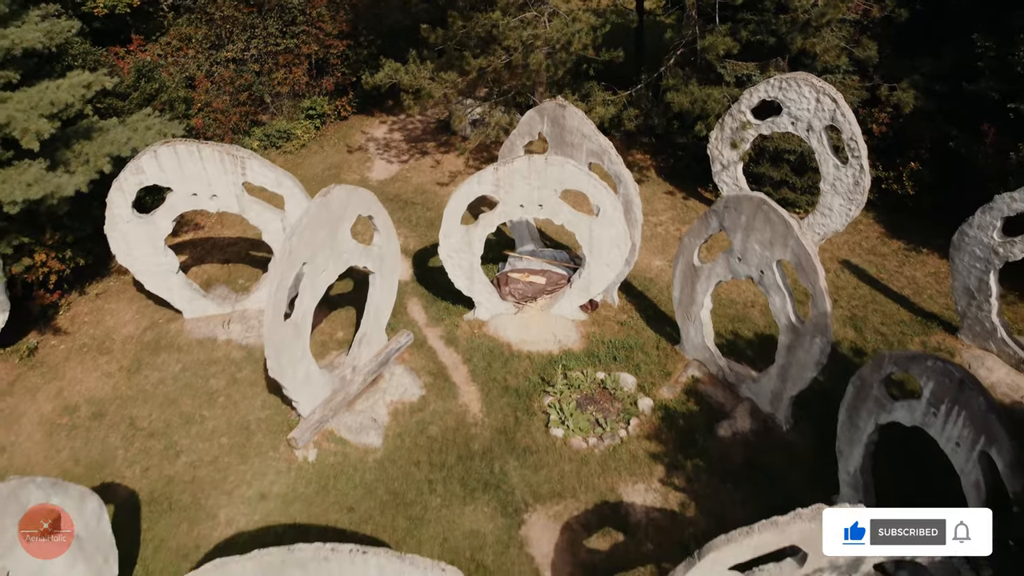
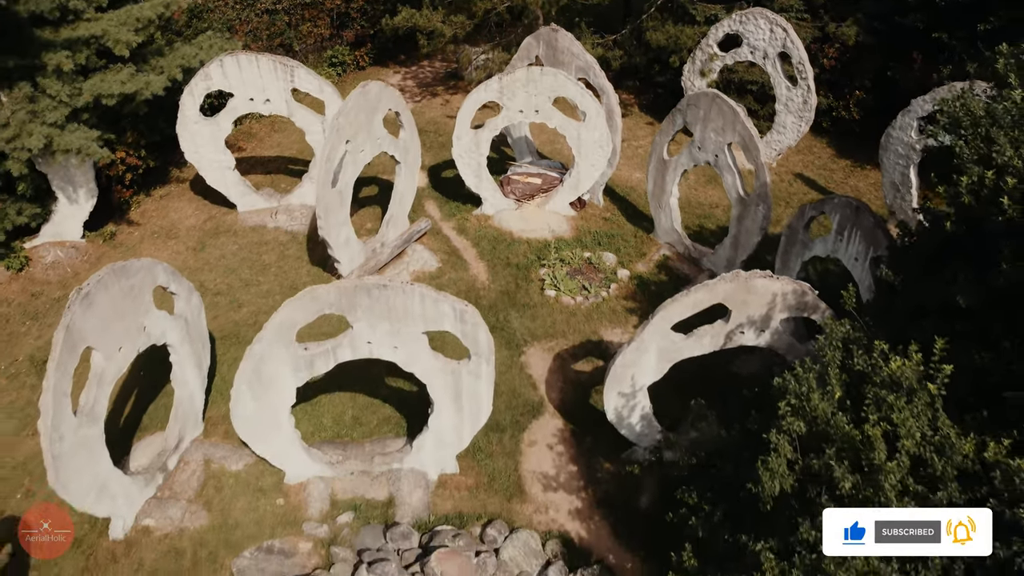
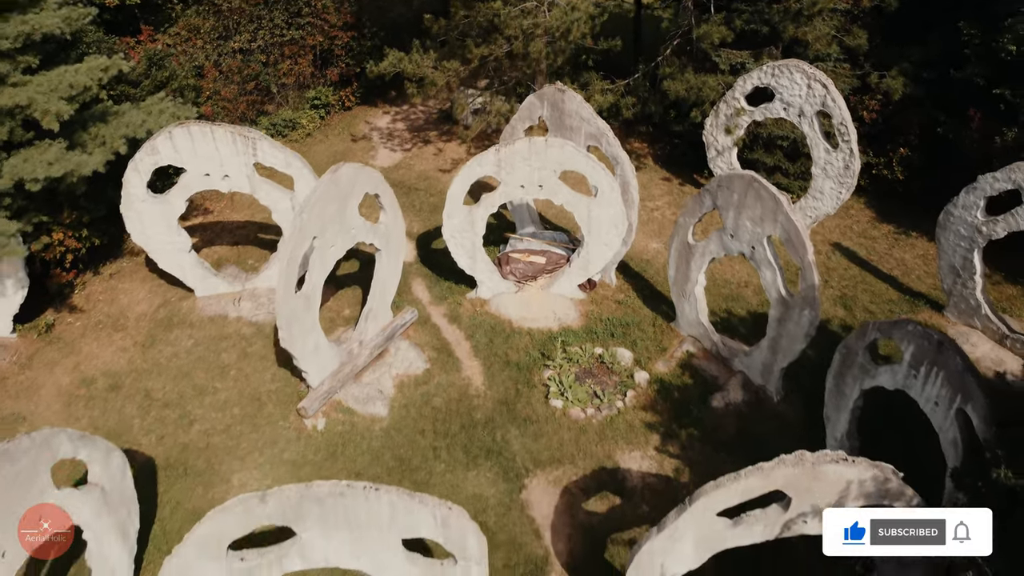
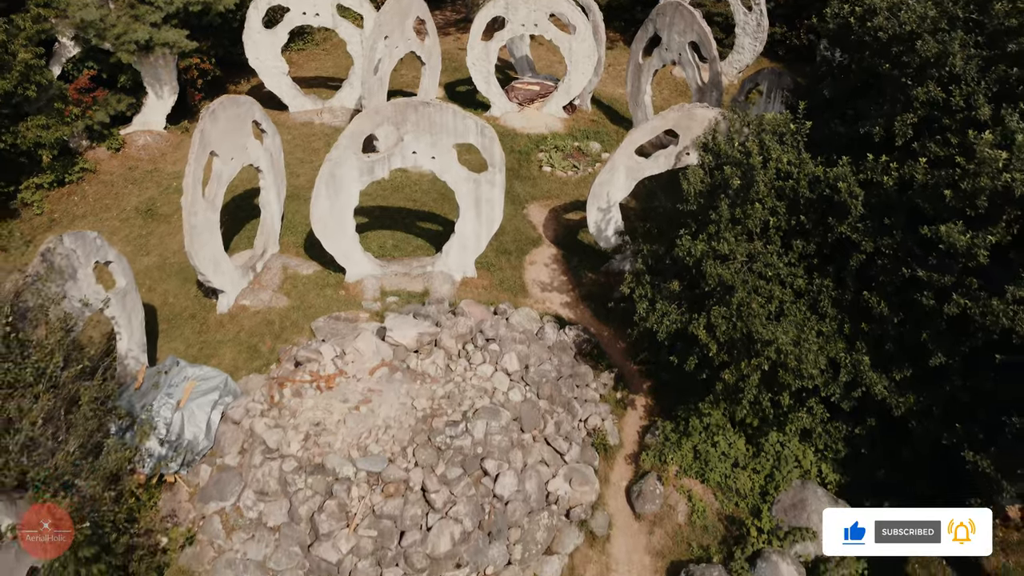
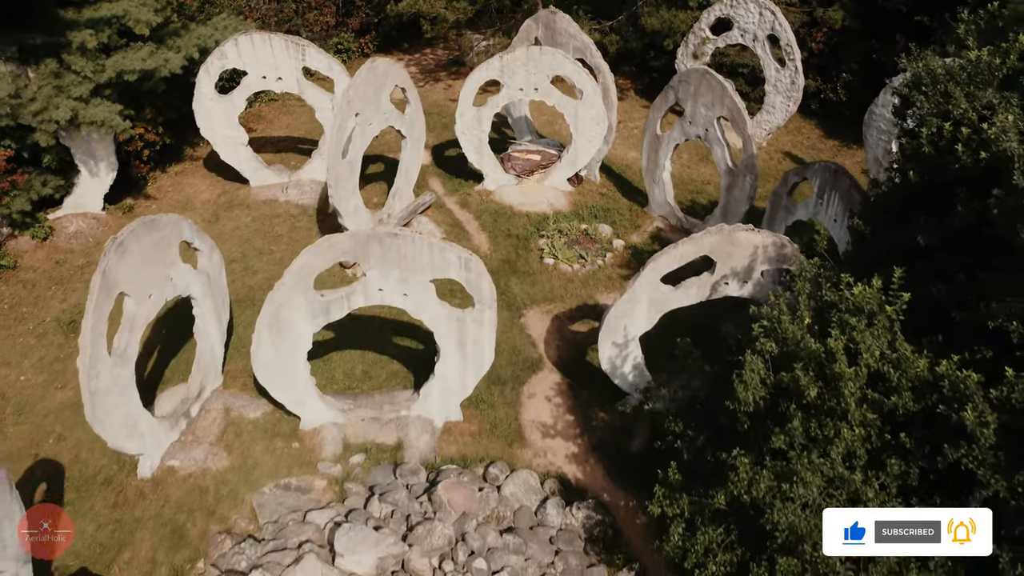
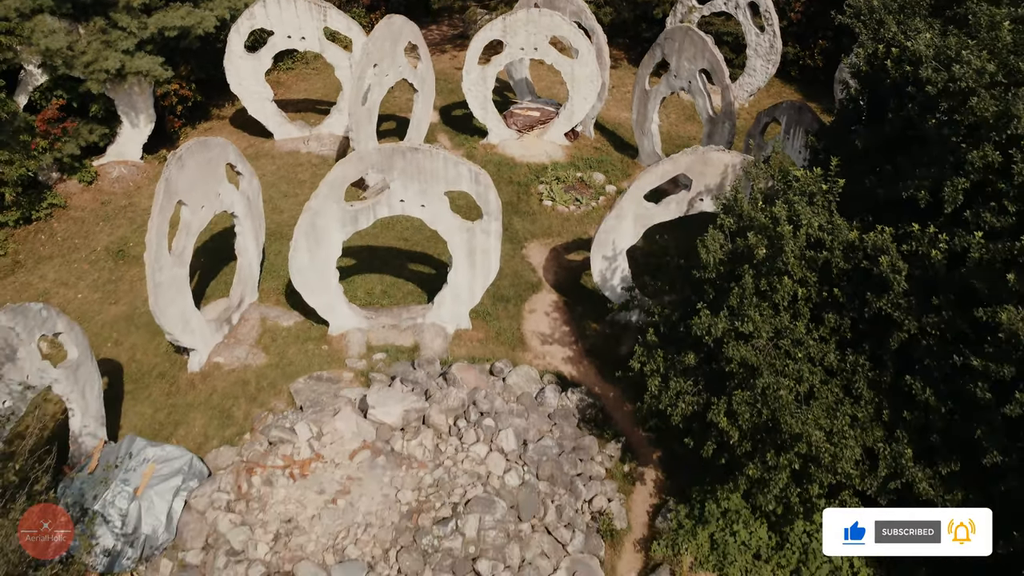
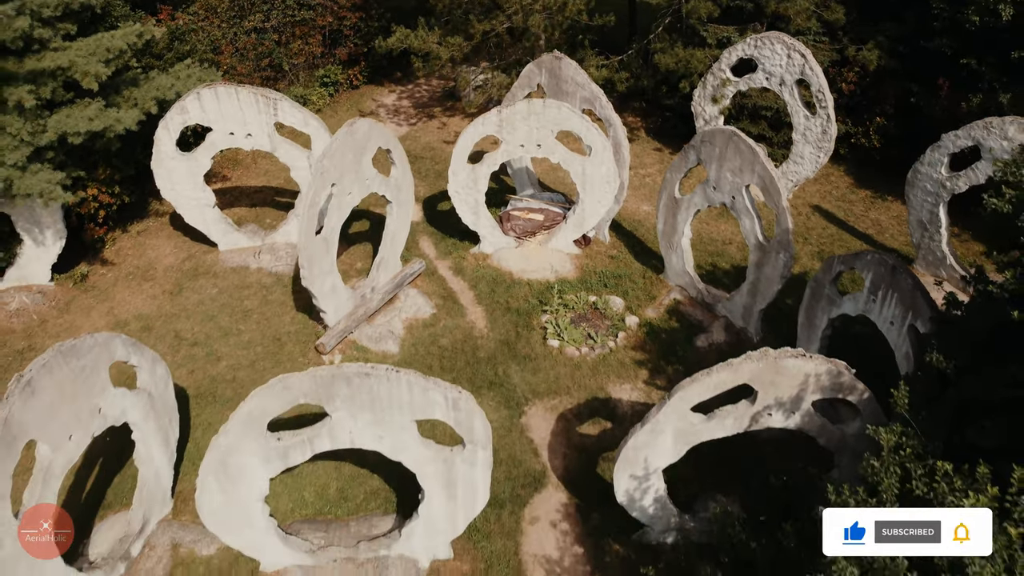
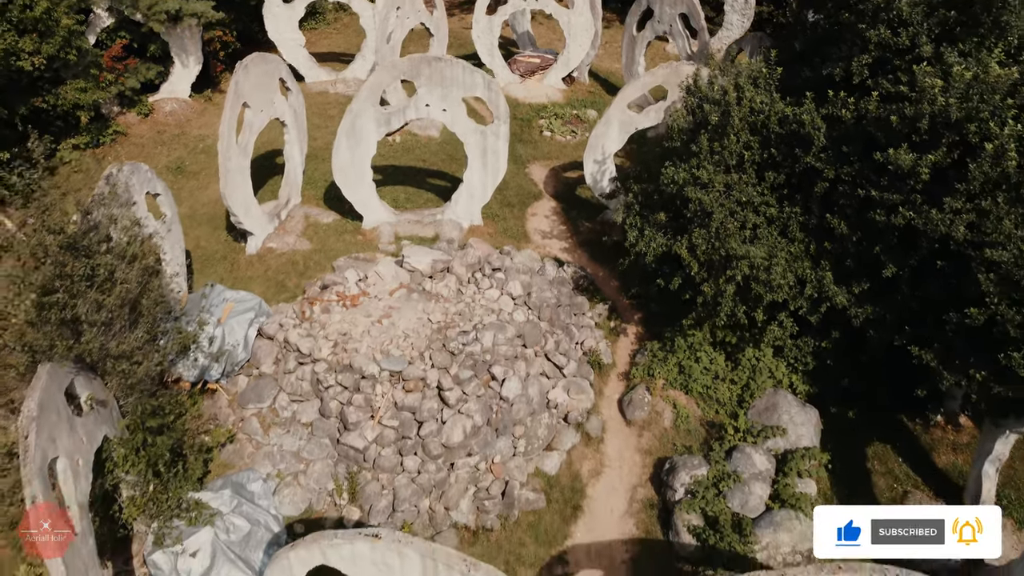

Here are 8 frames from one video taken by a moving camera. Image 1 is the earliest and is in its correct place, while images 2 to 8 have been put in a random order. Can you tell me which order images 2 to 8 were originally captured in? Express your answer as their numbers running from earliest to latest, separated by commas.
3, 7, 2, 5, 6, 4, 8
